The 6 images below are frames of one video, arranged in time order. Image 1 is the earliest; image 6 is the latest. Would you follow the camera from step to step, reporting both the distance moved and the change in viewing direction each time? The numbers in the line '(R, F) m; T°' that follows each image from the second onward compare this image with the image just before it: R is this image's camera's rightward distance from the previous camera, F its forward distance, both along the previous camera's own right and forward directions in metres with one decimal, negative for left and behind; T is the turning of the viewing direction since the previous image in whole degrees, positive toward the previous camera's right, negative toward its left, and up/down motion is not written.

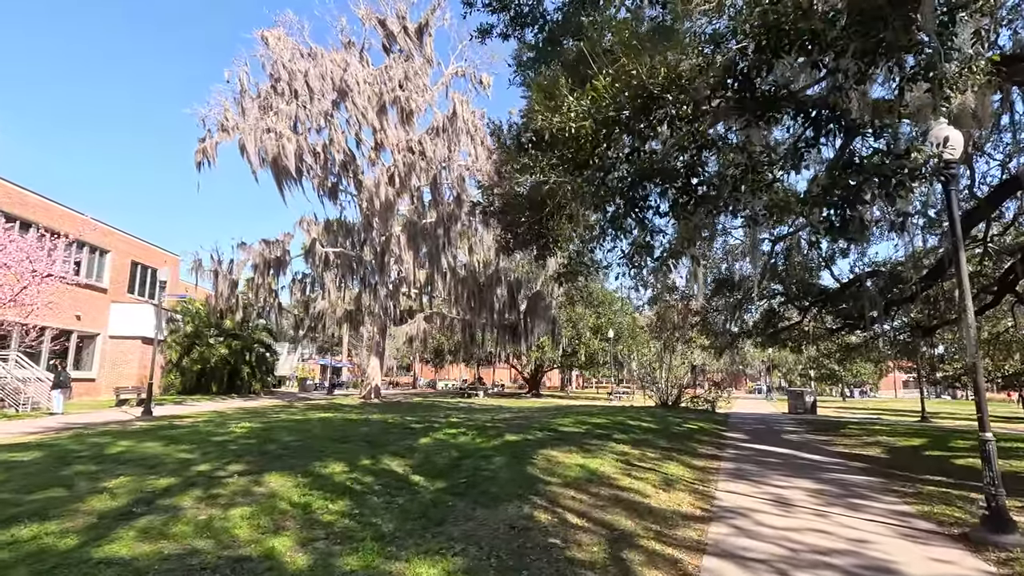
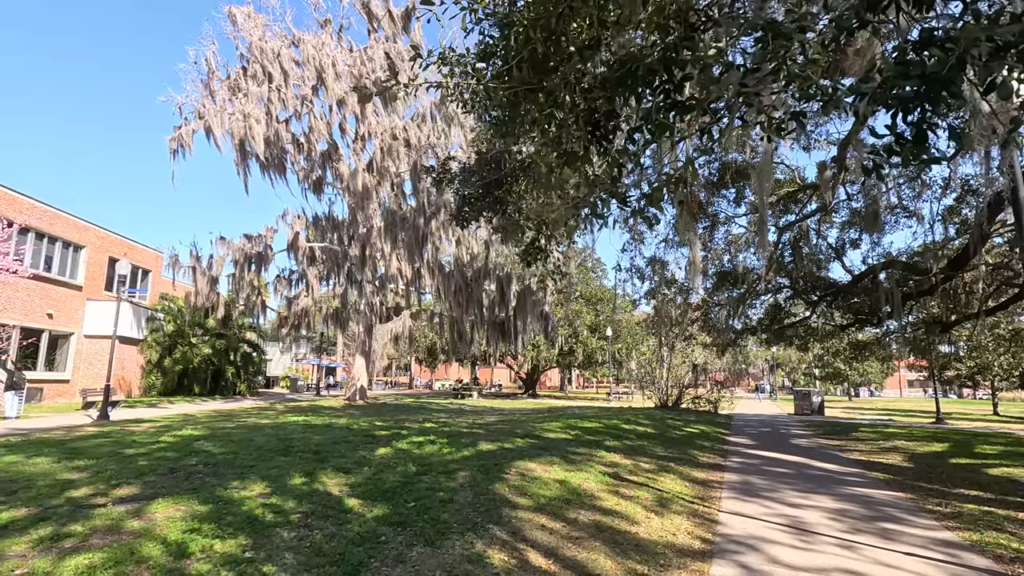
(+0.4, +0.9) m; 0°
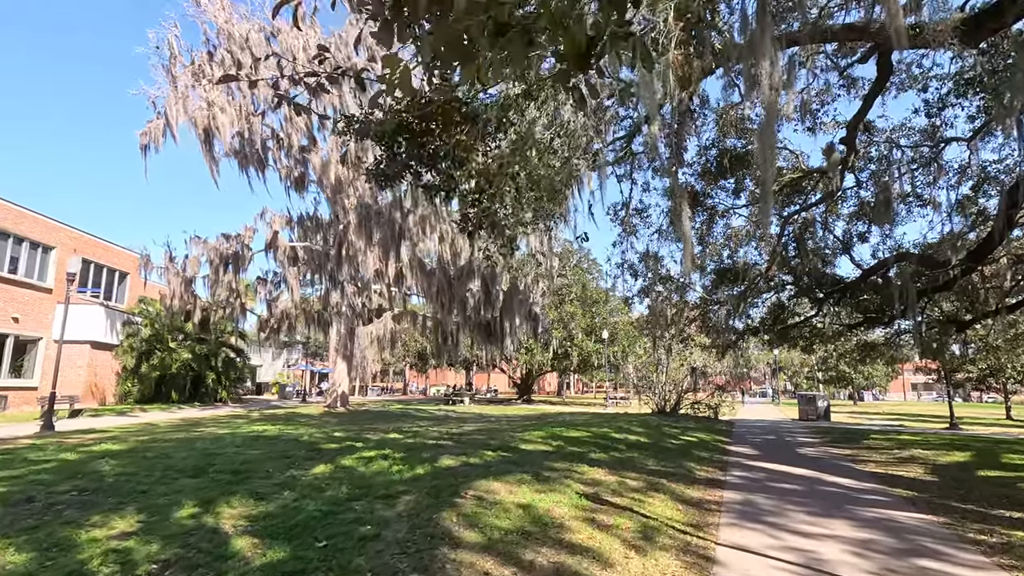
(+0.4, +0.9) m; 0°
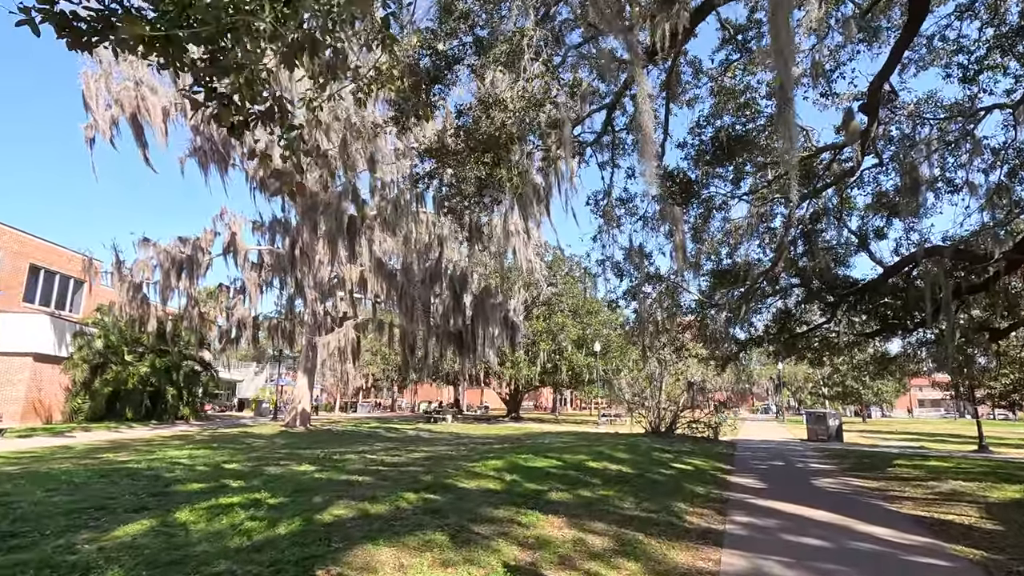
(+0.7, +1.6) m; 0°
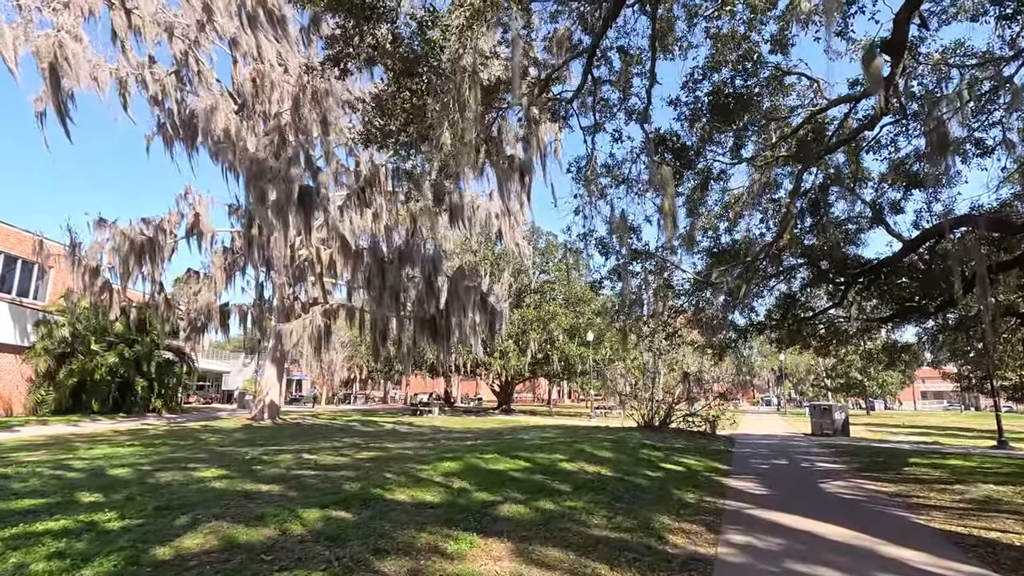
(+0.5, +1.1) m; 0°
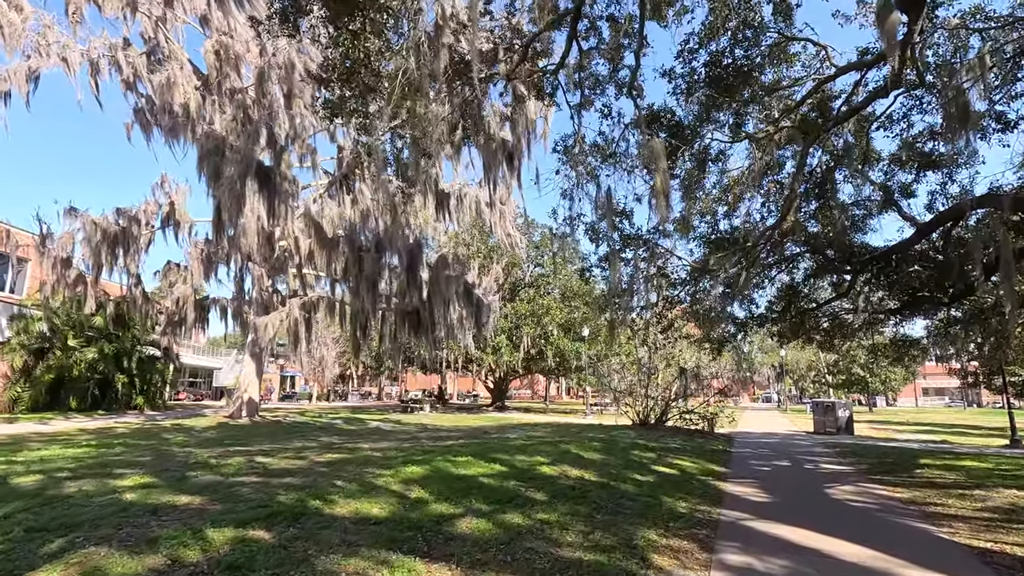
(+0.3, +0.7) m; 0°
